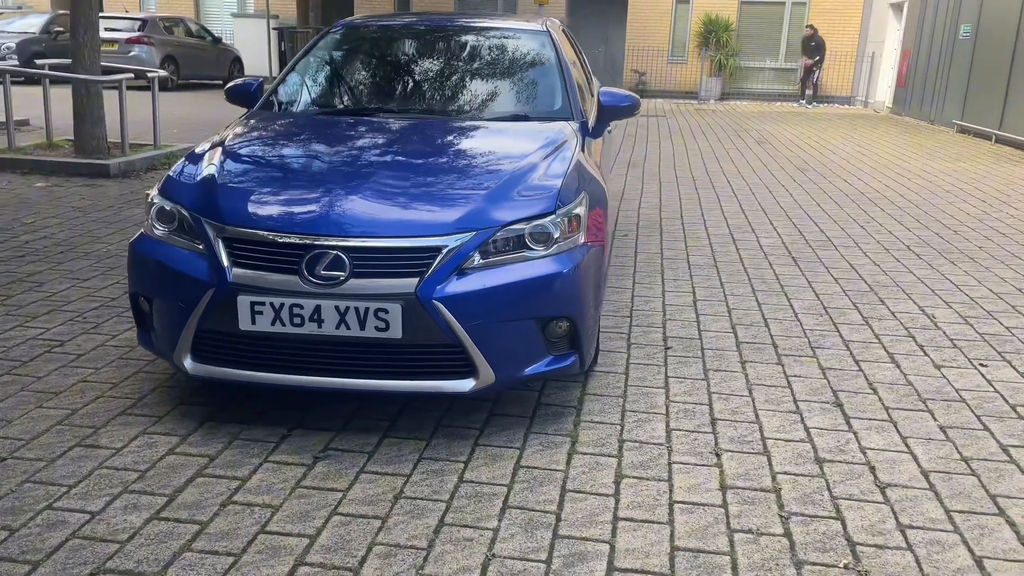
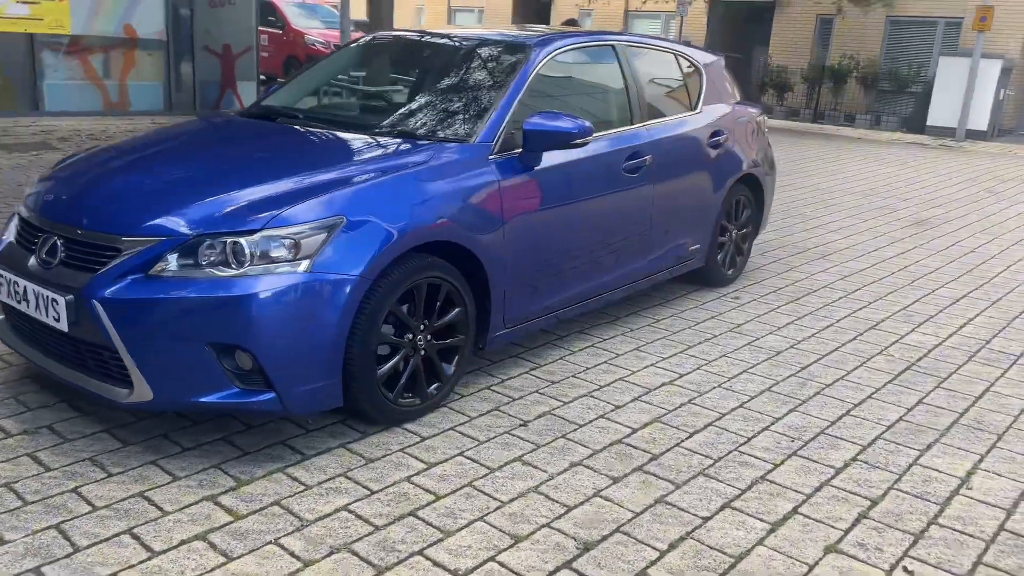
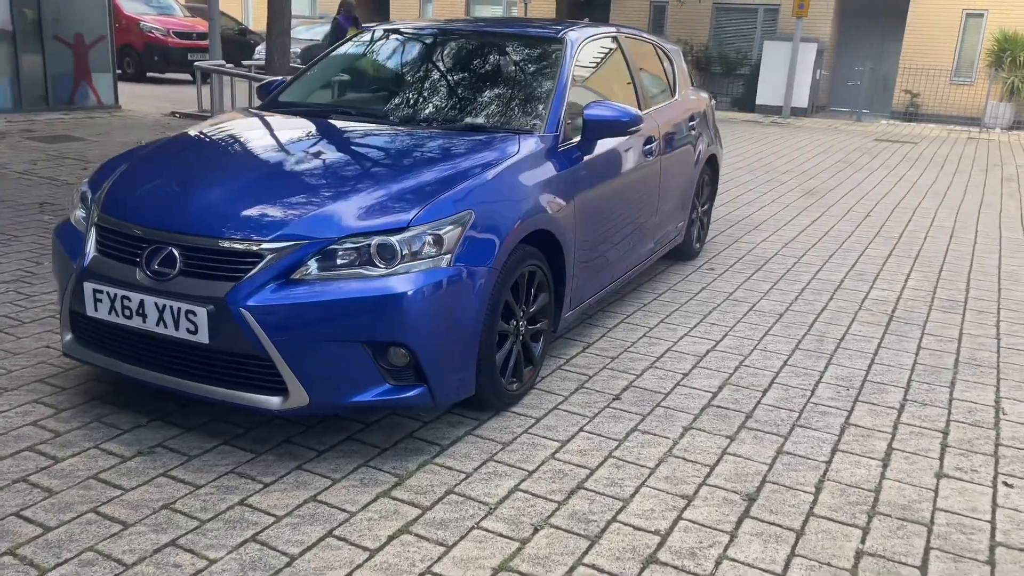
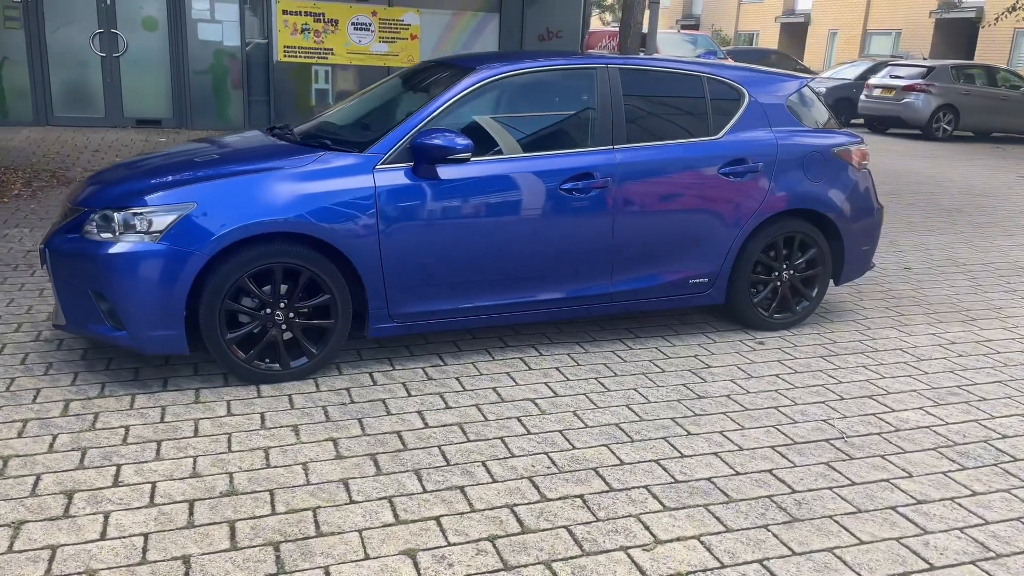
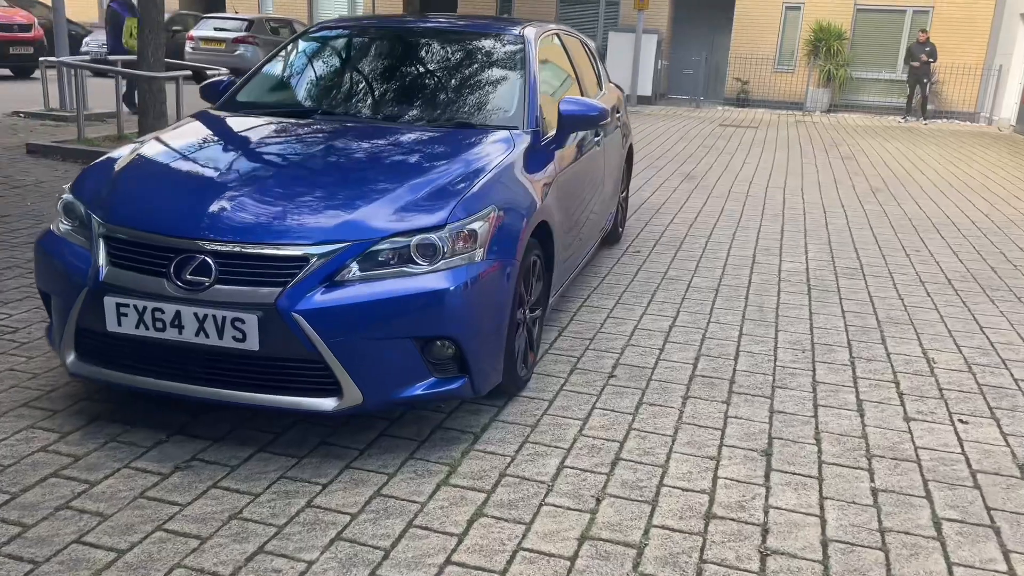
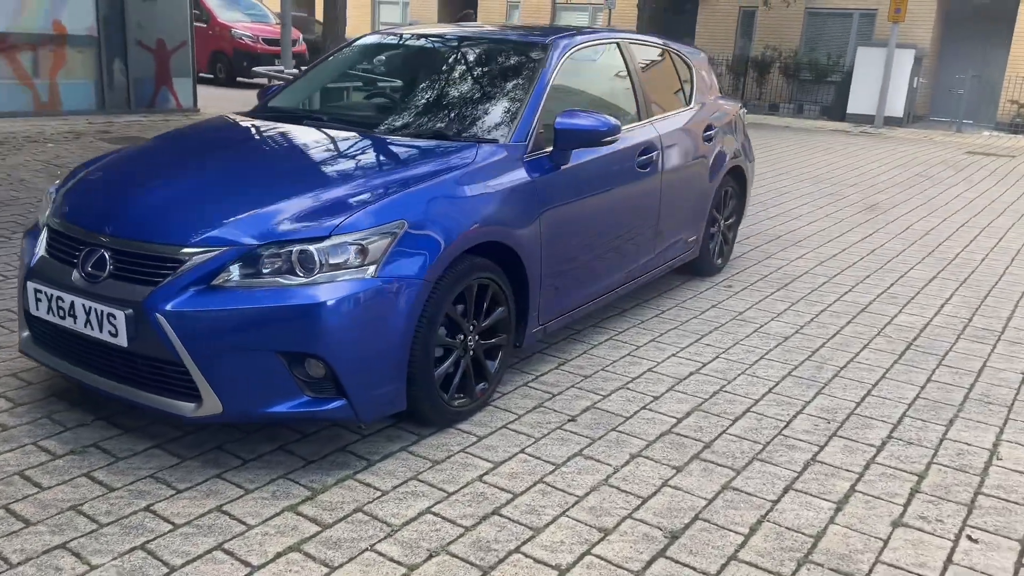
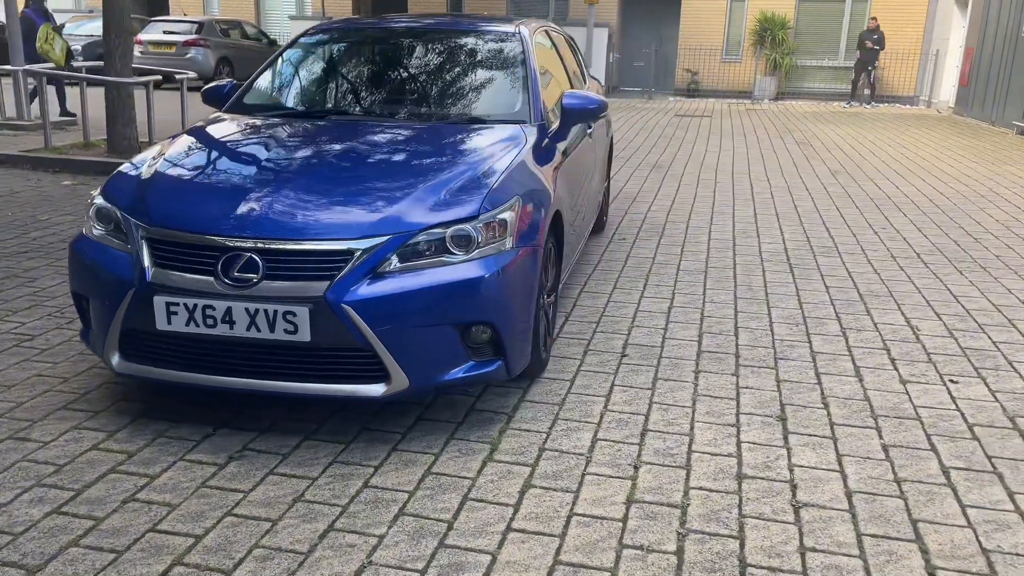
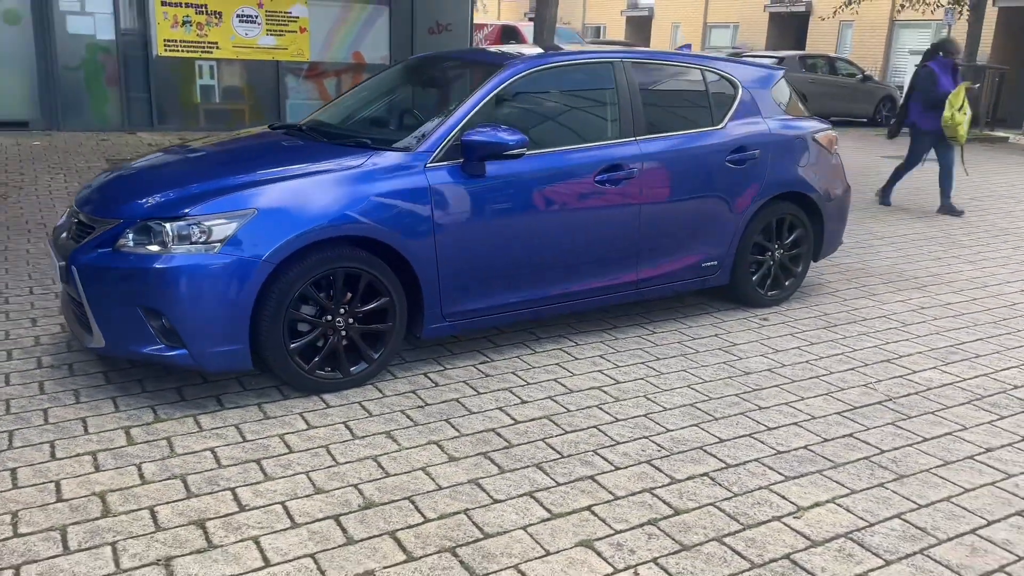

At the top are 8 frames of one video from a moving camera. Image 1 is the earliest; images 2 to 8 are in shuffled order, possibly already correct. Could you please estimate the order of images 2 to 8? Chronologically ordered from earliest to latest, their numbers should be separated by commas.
7, 5, 3, 6, 2, 8, 4
